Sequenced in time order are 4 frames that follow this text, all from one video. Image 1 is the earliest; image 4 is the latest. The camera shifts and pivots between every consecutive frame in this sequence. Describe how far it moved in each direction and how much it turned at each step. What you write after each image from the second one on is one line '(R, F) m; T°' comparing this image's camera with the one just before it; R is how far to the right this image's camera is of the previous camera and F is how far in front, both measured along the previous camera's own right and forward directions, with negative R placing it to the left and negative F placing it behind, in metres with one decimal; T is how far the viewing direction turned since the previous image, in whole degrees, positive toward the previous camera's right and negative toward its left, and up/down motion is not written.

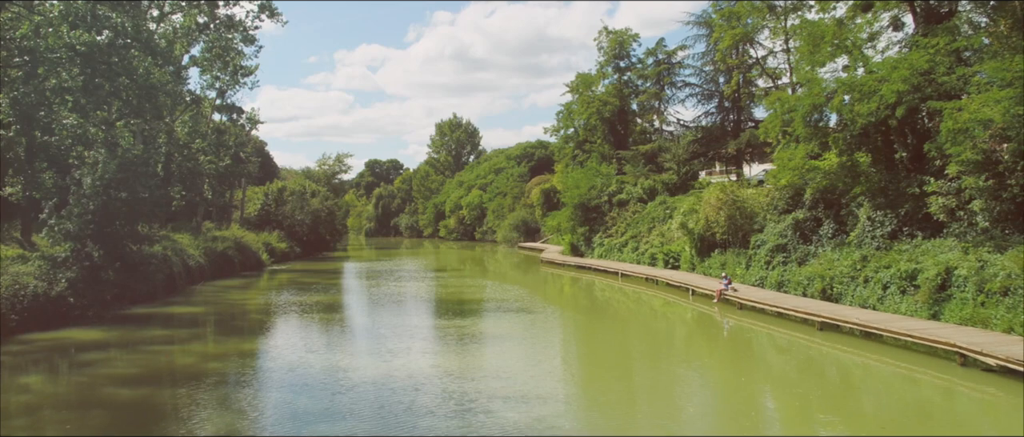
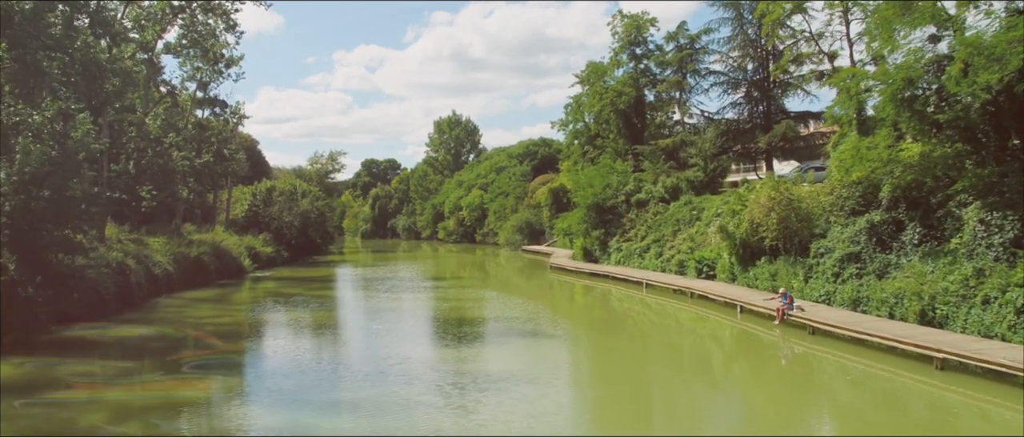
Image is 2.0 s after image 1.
(-0.4, +3.2) m; 0°
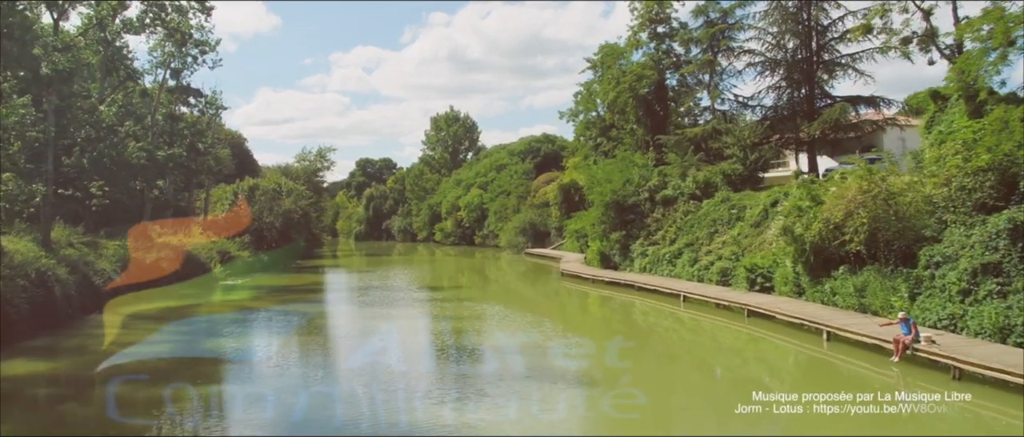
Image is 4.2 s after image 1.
(-0.3, +3.9) m; 0°
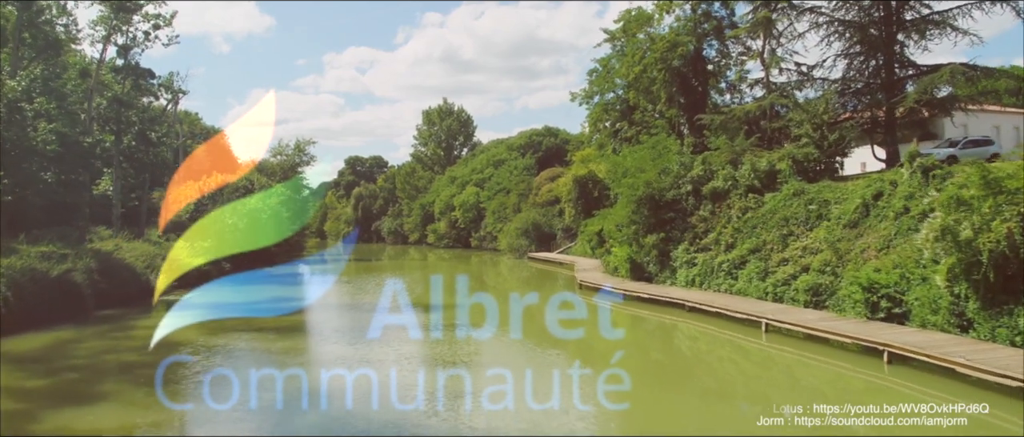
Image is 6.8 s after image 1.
(-0.4, +5.3) m; 0°
